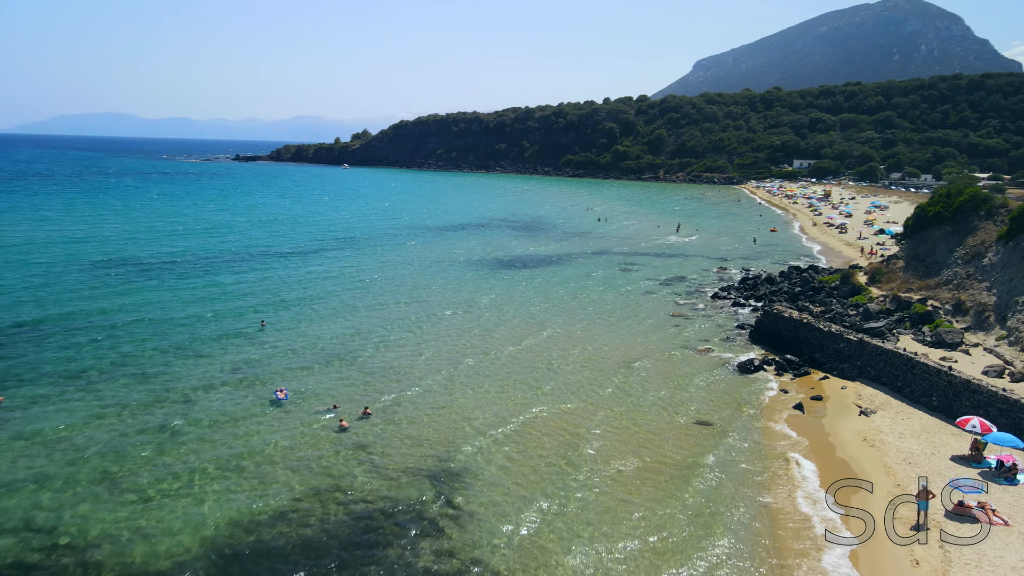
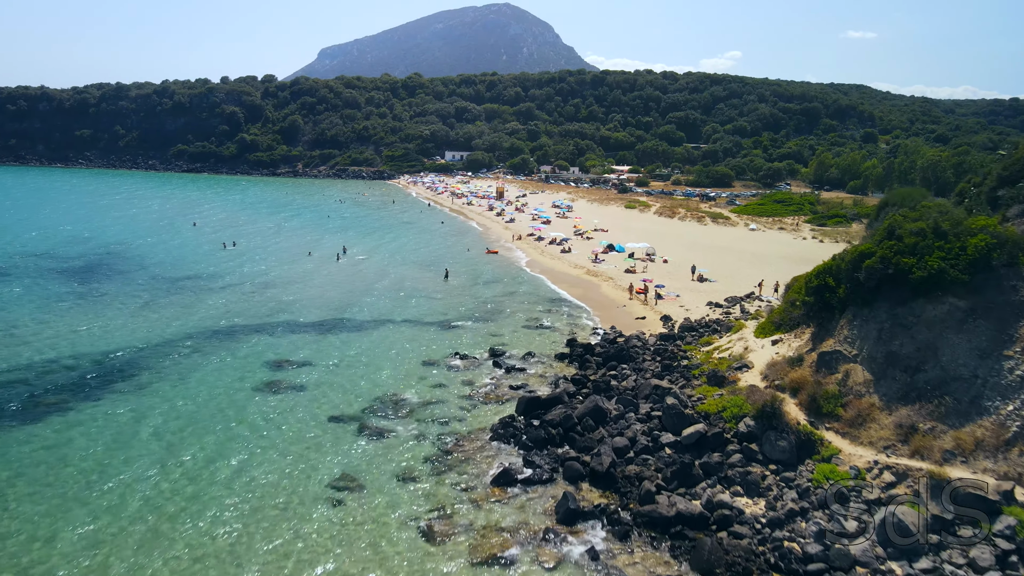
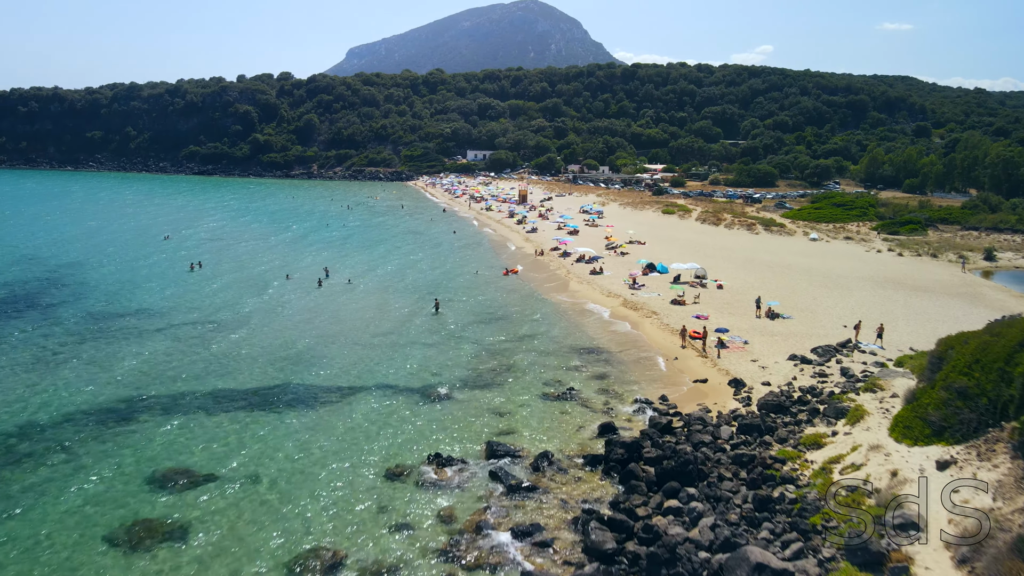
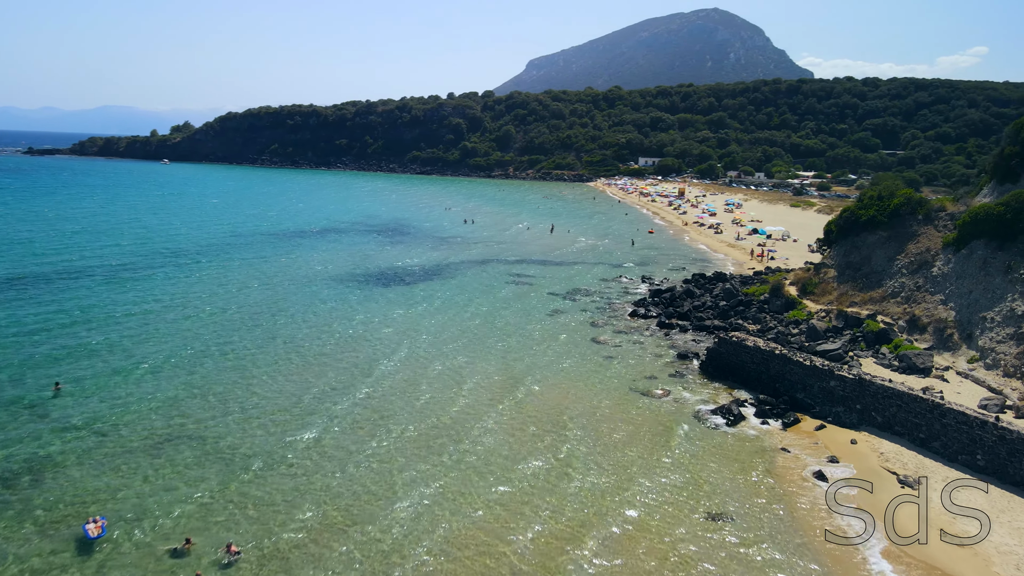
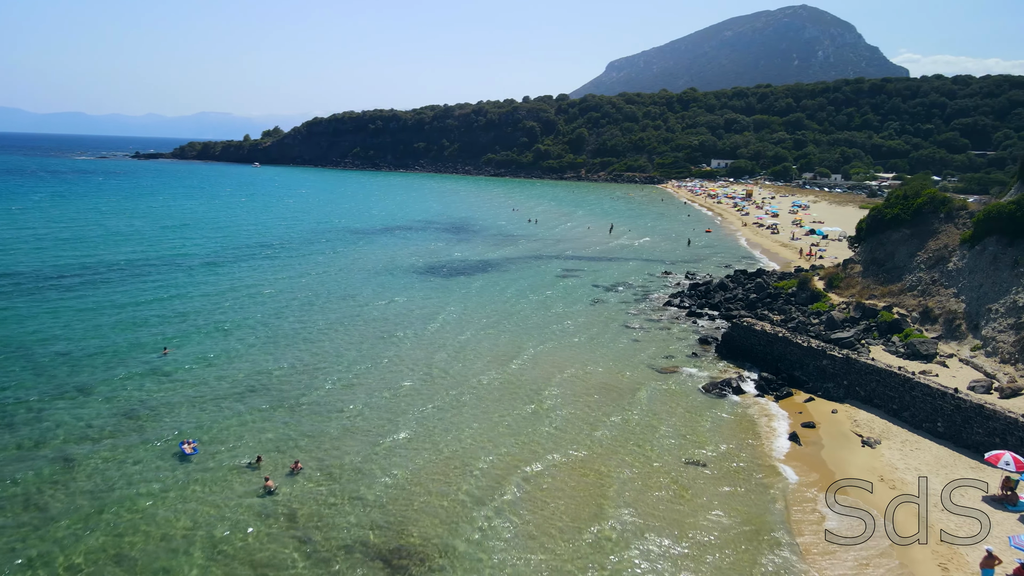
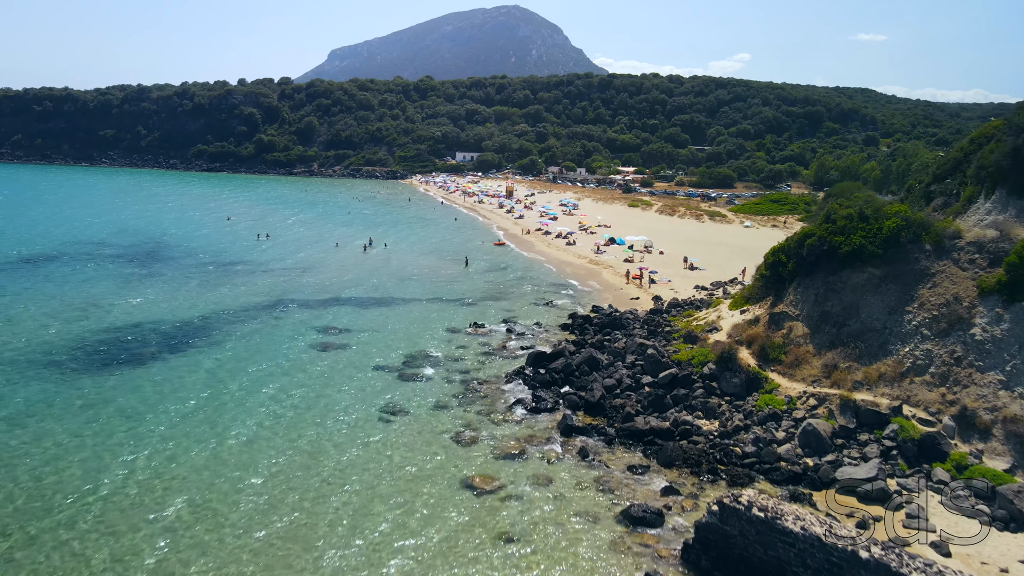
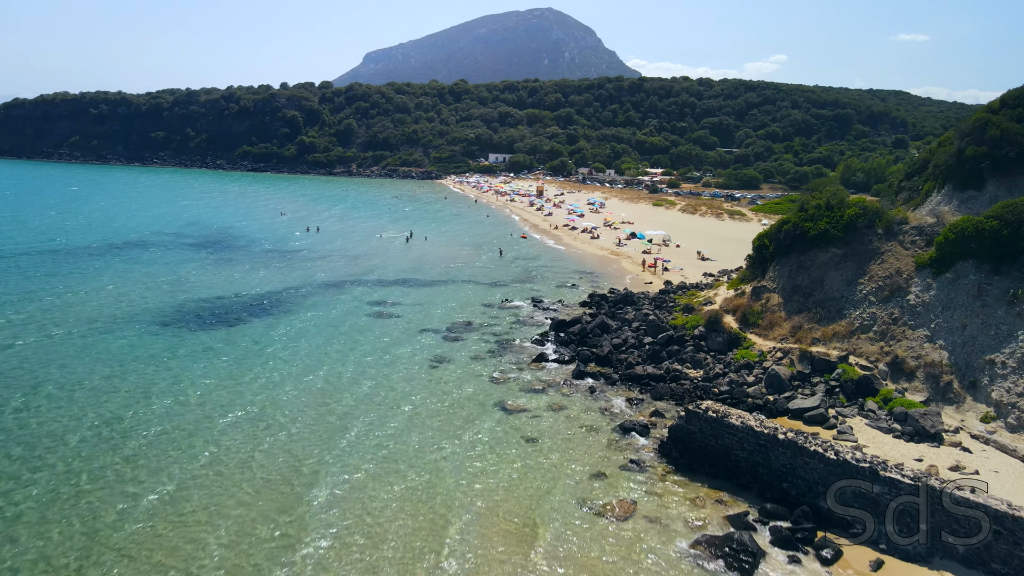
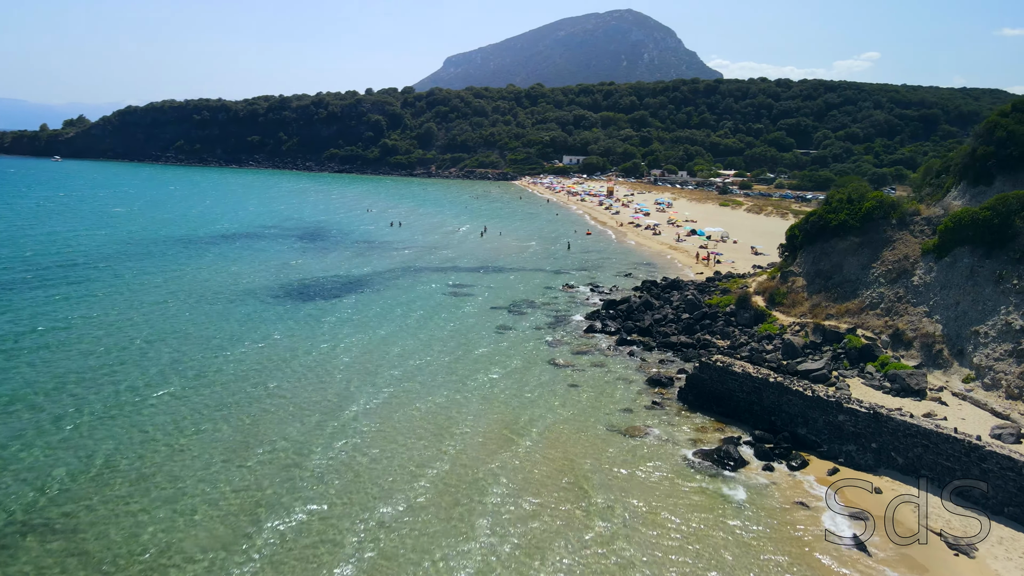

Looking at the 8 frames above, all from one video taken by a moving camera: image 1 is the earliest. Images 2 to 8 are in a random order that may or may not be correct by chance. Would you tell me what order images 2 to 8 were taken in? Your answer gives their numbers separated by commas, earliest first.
5, 4, 8, 7, 6, 2, 3
